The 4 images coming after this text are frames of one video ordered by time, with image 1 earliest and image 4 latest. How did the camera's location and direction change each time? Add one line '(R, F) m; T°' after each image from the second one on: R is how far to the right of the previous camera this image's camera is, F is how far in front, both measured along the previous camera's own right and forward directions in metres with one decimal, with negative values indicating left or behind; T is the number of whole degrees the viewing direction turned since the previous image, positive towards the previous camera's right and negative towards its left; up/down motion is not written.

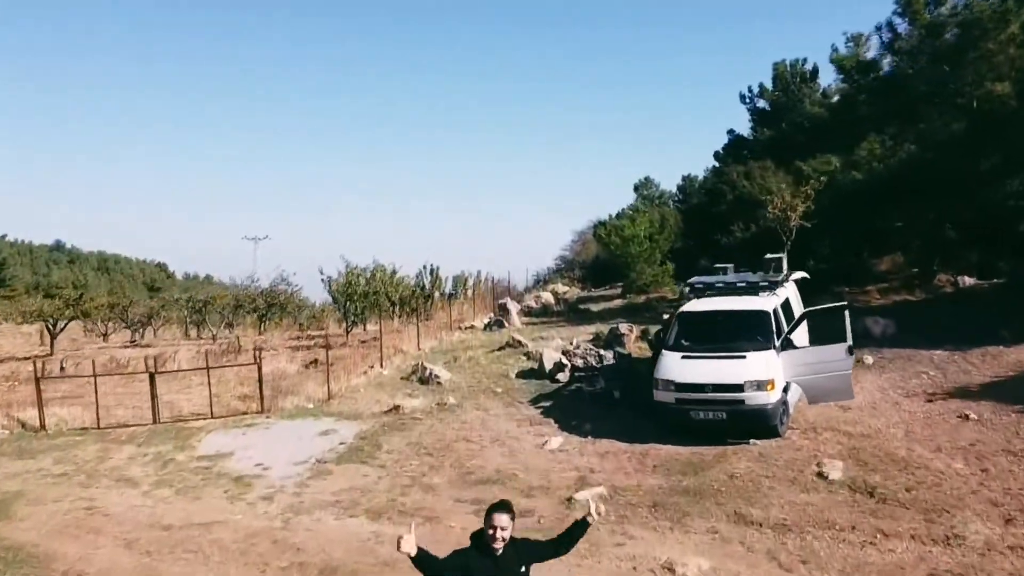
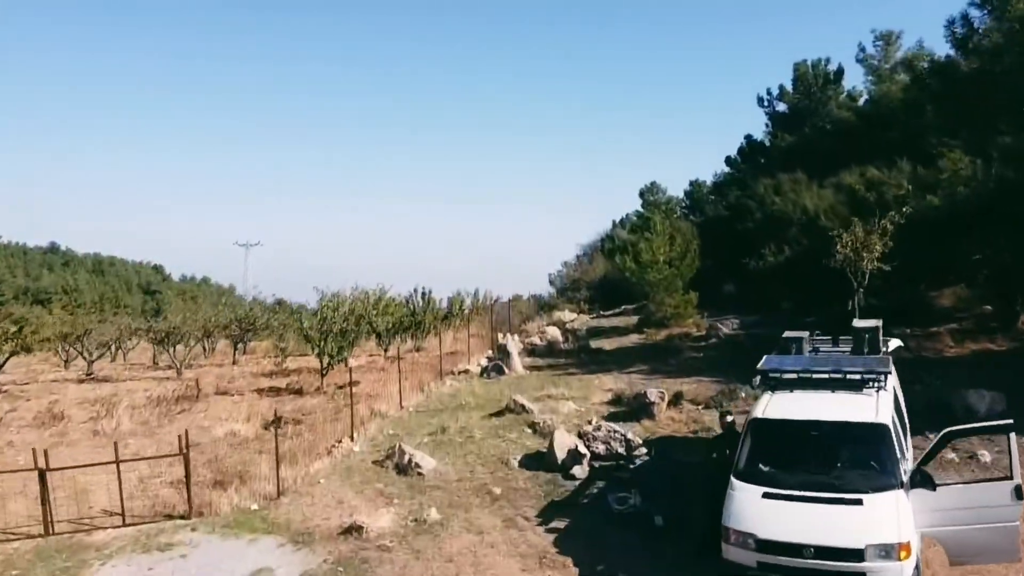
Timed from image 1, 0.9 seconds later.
(0.0, +3.0) m; 0°
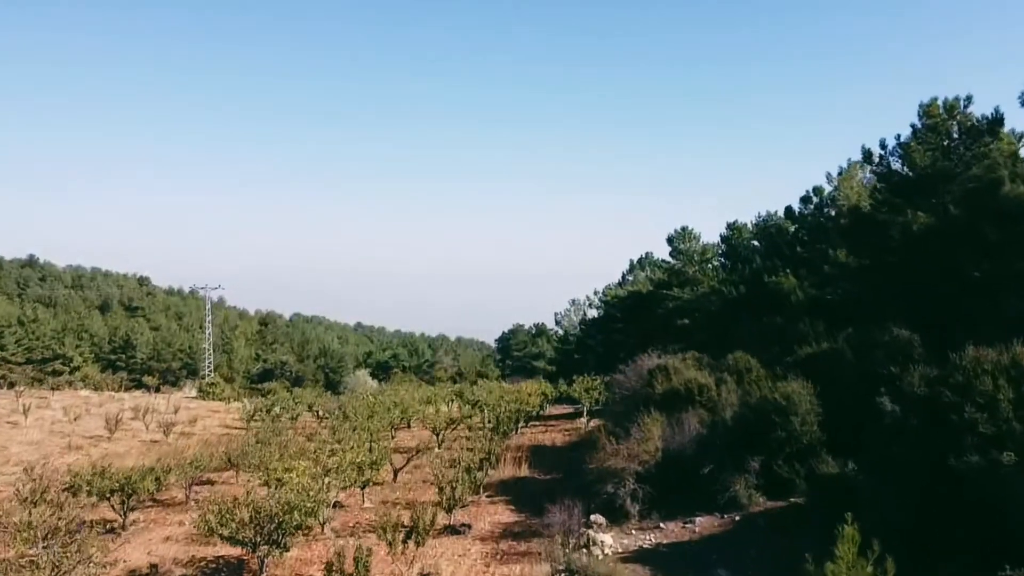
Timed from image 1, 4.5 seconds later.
(-0.1, +11.7) m; 0°
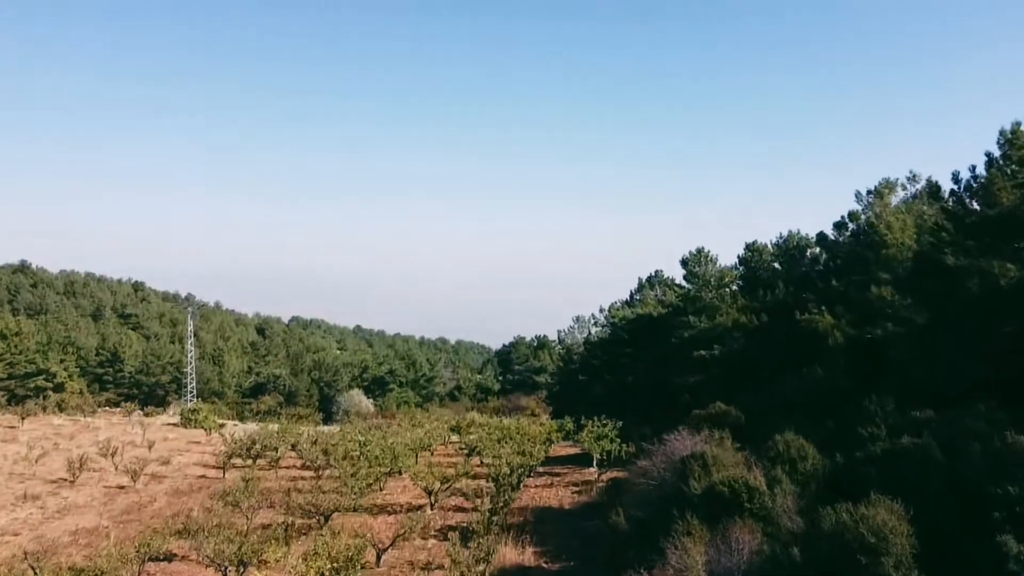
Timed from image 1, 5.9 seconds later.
(-0.1, +4.3) m; 0°
